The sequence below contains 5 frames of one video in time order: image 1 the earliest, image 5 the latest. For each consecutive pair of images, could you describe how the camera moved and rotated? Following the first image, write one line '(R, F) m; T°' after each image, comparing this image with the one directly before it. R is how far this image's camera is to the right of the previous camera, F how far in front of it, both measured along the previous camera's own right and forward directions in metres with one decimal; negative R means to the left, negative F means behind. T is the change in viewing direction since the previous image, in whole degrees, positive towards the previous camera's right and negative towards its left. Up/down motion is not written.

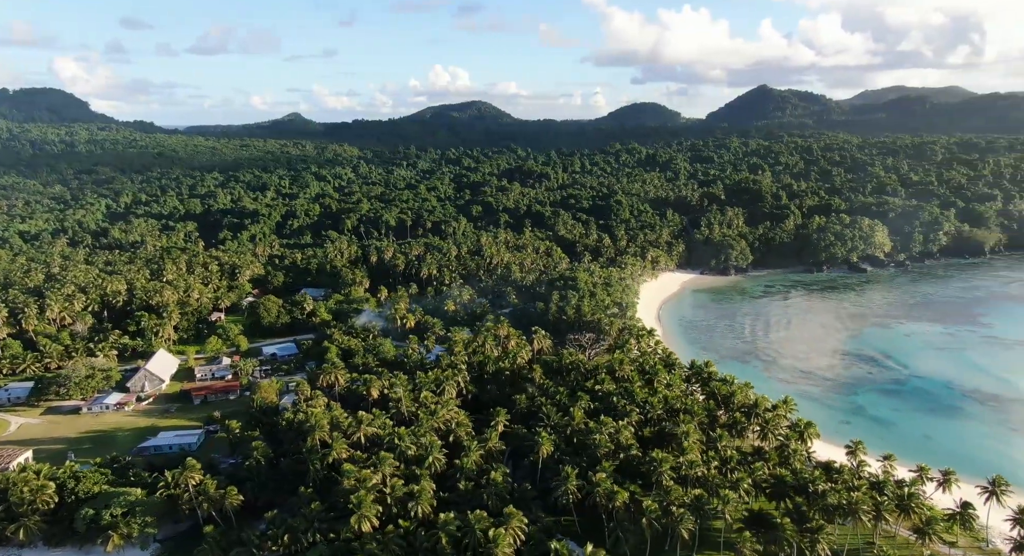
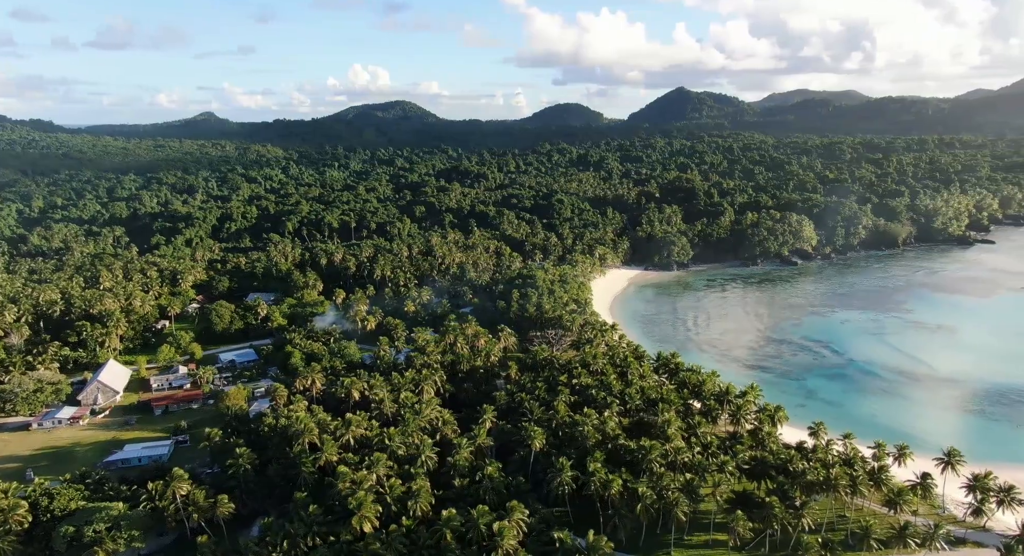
(-3.2, -0.5) m; +6°
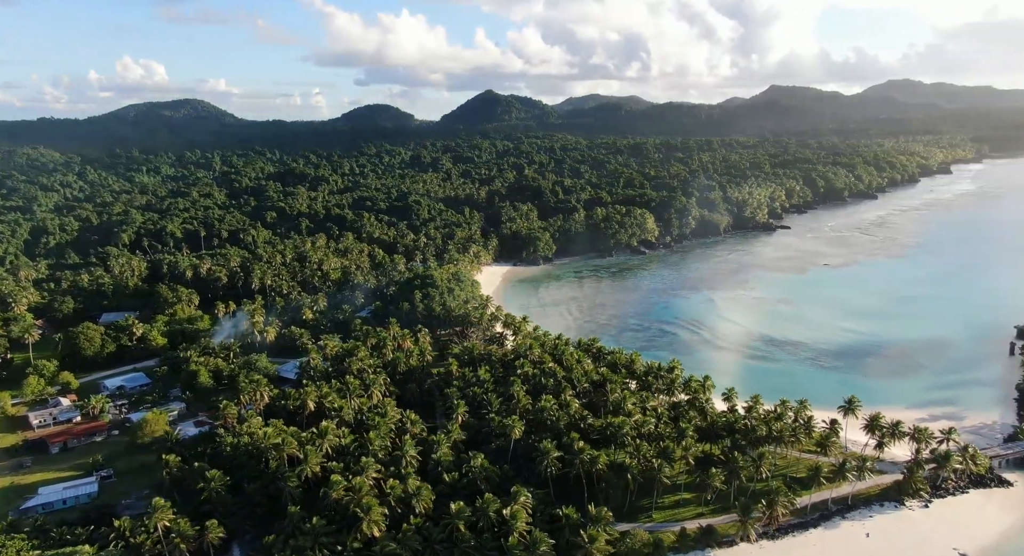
(-8.3, -0.4) m; +15°
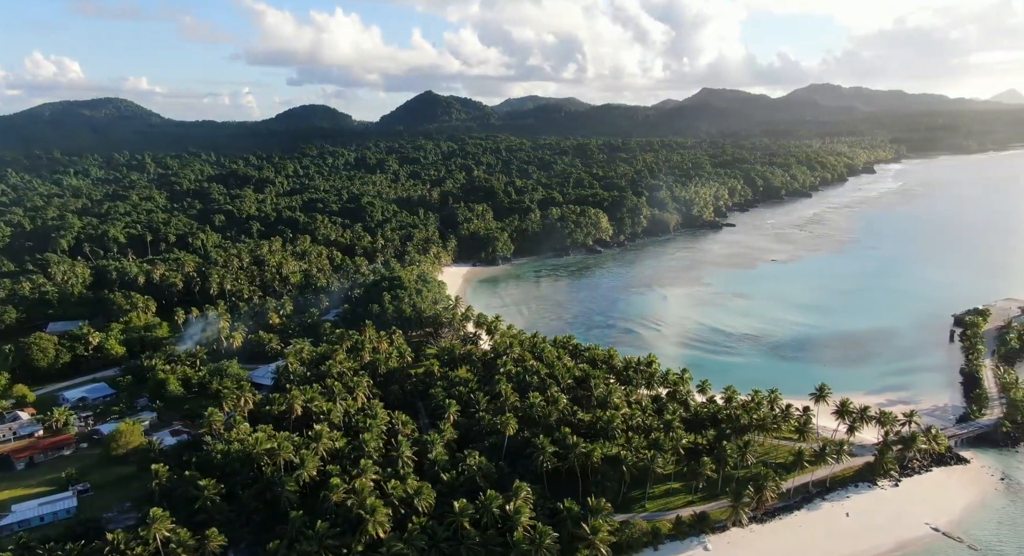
(-2.7, -0.3) m; +5°
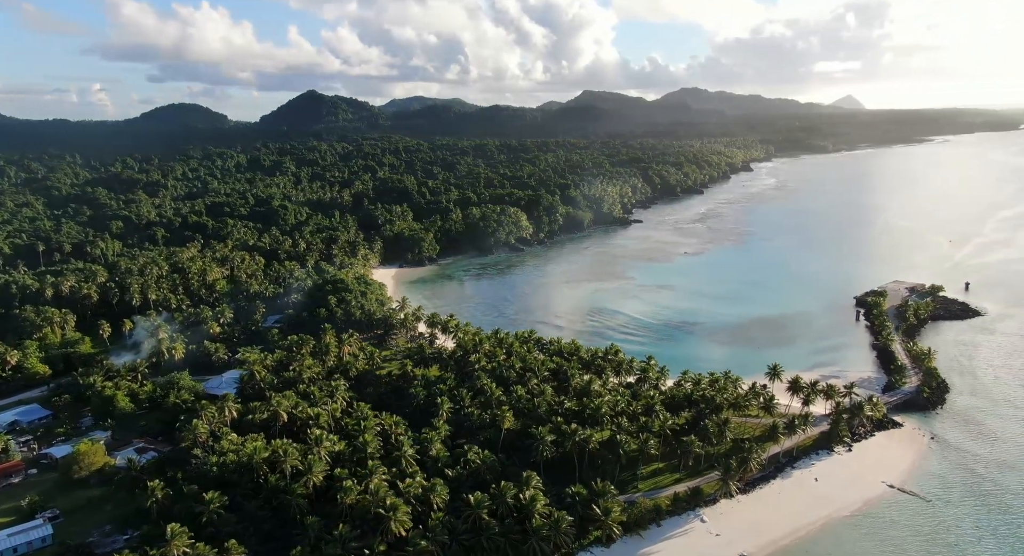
(-5.6, -0.4) m; +9°
